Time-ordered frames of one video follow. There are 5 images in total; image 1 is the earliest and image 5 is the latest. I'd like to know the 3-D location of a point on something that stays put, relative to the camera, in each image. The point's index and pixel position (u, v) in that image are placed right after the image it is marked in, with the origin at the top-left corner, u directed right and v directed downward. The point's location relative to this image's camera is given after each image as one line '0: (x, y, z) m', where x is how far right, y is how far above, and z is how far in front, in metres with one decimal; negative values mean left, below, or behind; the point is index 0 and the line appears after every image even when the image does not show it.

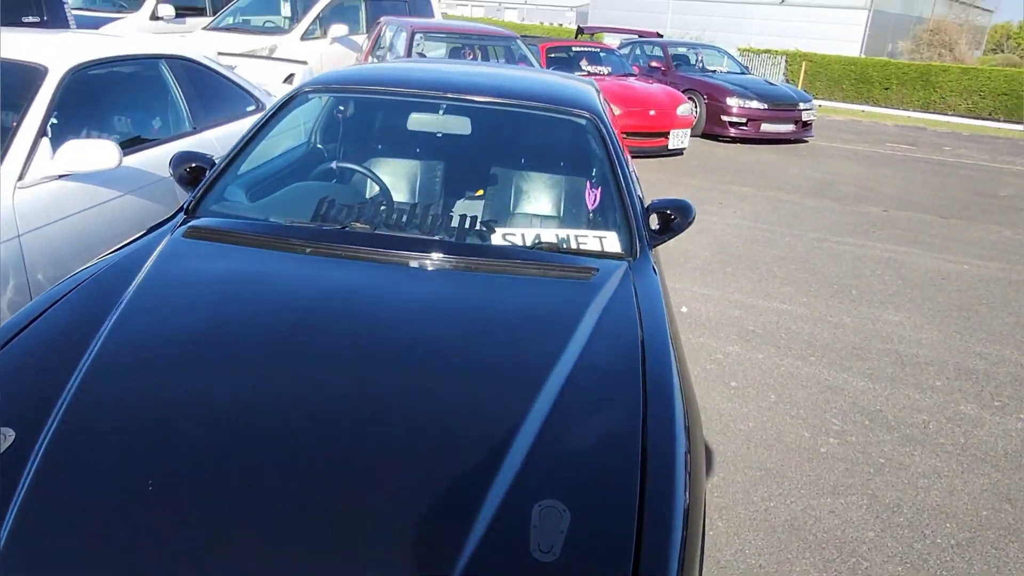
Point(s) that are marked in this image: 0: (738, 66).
0: (+3.7, +3.6, +11.9) m
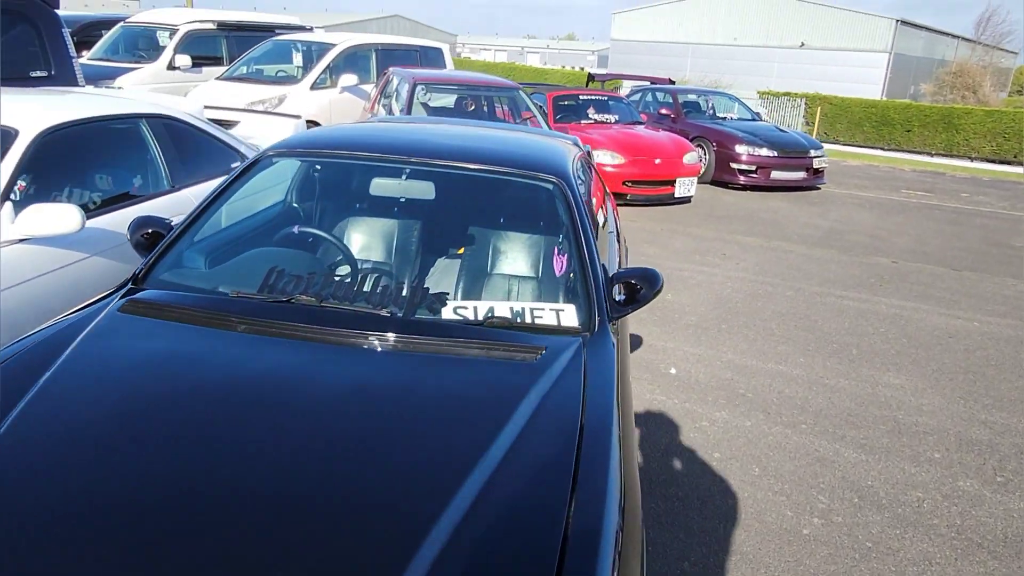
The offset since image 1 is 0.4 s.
0: (+3.8, +2.8, +11.8) m
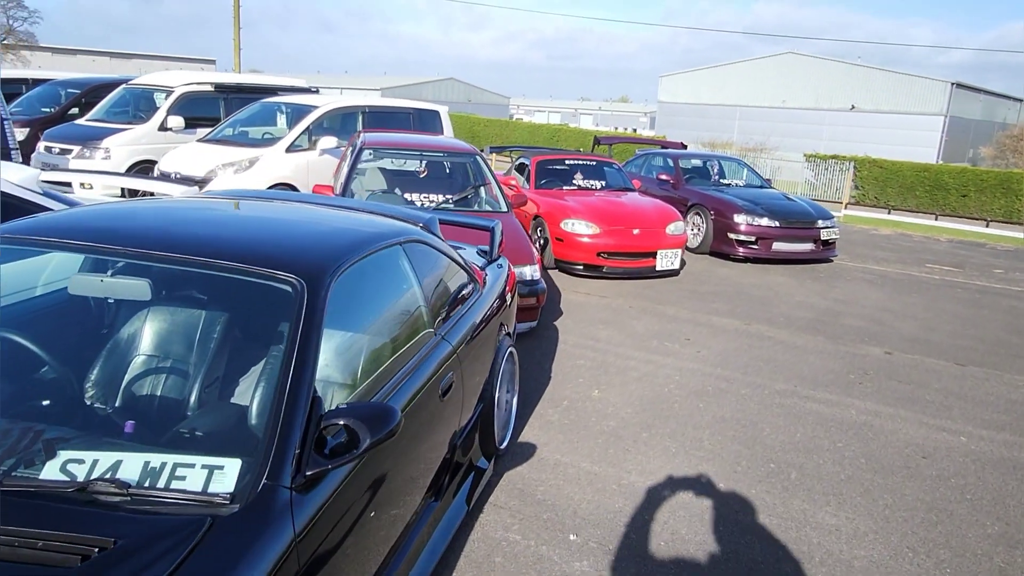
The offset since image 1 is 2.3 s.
0: (+3.7, +1.7, +11.0) m
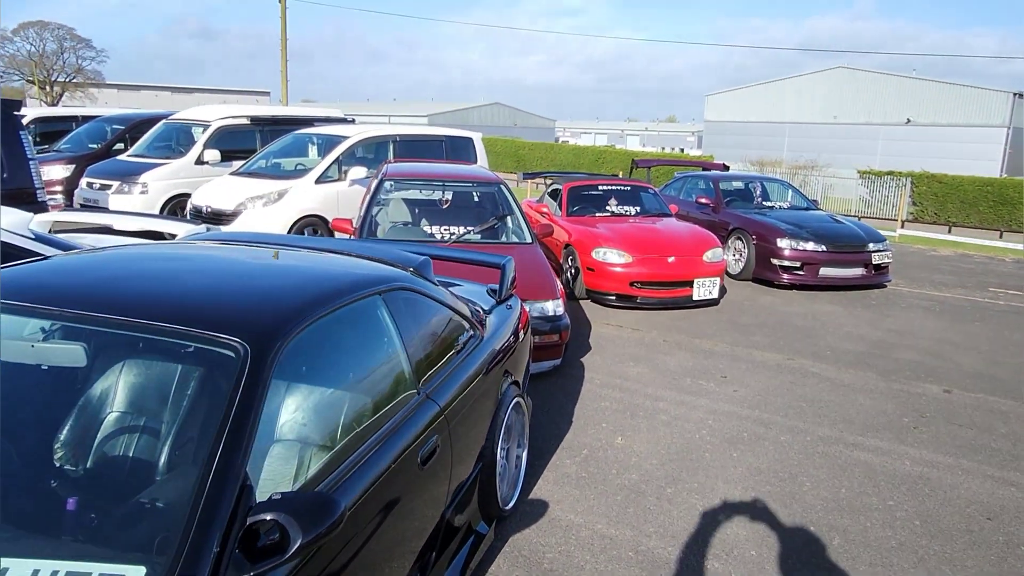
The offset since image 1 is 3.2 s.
0: (+4.2, +1.3, +10.5) m
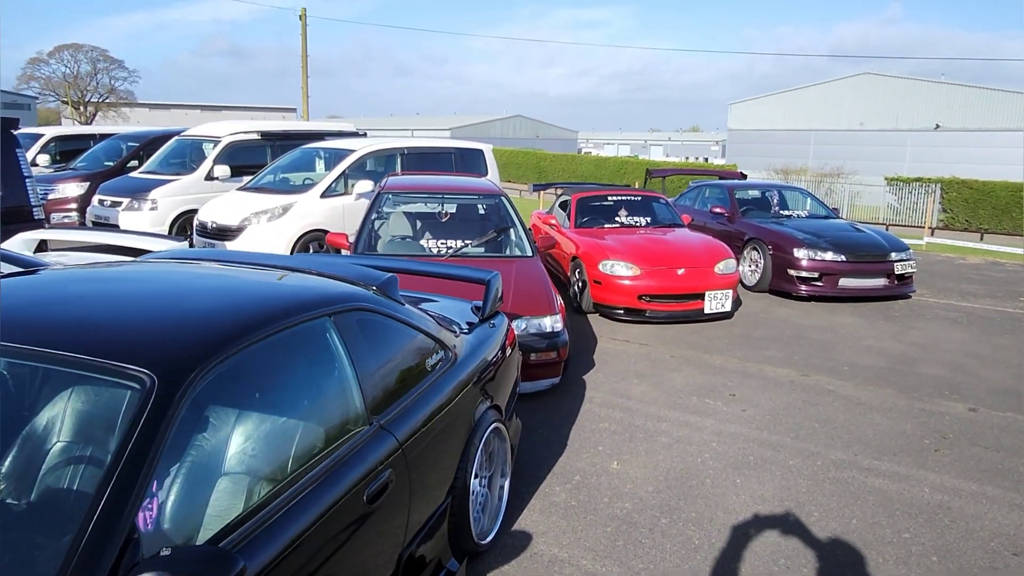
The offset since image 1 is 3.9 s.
0: (+4.3, +1.1, +10.2) m
